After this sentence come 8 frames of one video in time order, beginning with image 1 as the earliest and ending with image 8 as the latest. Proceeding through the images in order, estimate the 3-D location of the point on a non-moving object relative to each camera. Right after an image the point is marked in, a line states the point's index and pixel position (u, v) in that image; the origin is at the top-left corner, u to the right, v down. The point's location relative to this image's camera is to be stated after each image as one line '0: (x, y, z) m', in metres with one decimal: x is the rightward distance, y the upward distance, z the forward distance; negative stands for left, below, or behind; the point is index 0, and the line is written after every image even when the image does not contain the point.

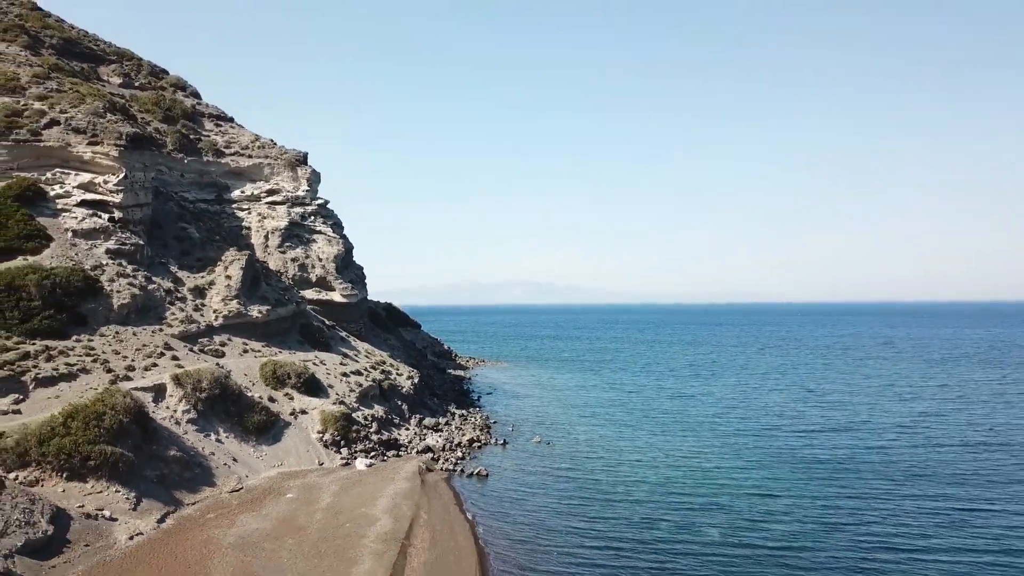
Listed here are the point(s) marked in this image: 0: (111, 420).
0: (-8.0, -2.5, +15.8) m
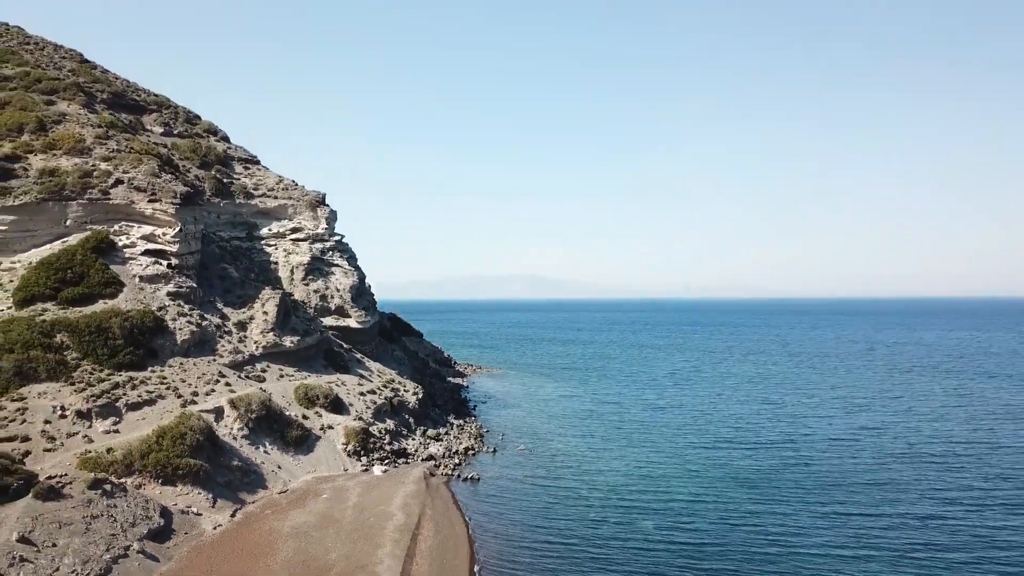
0: (-8.4, -3.8, +20.7) m
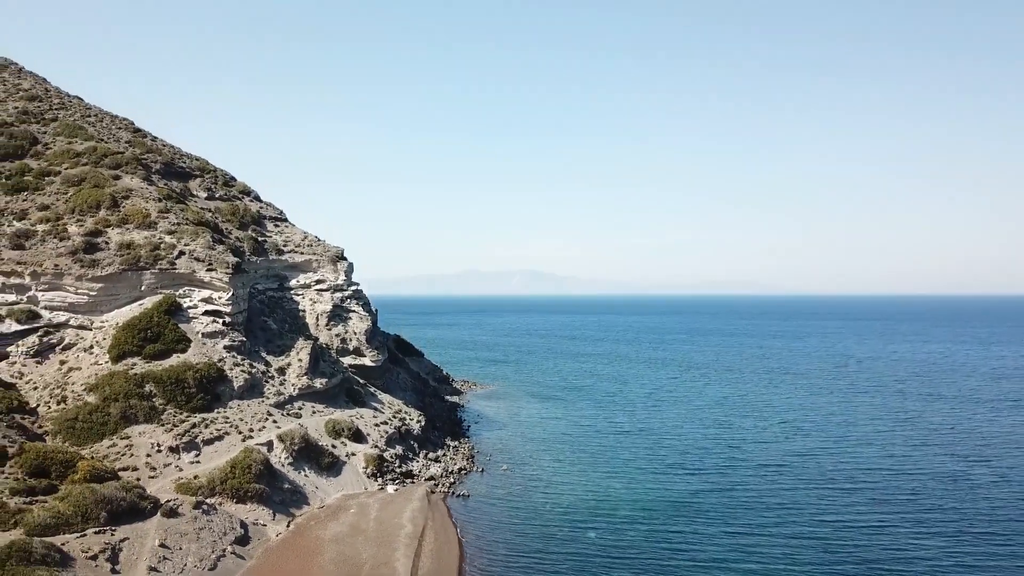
0: (-9.1, -6.3, +28.0) m
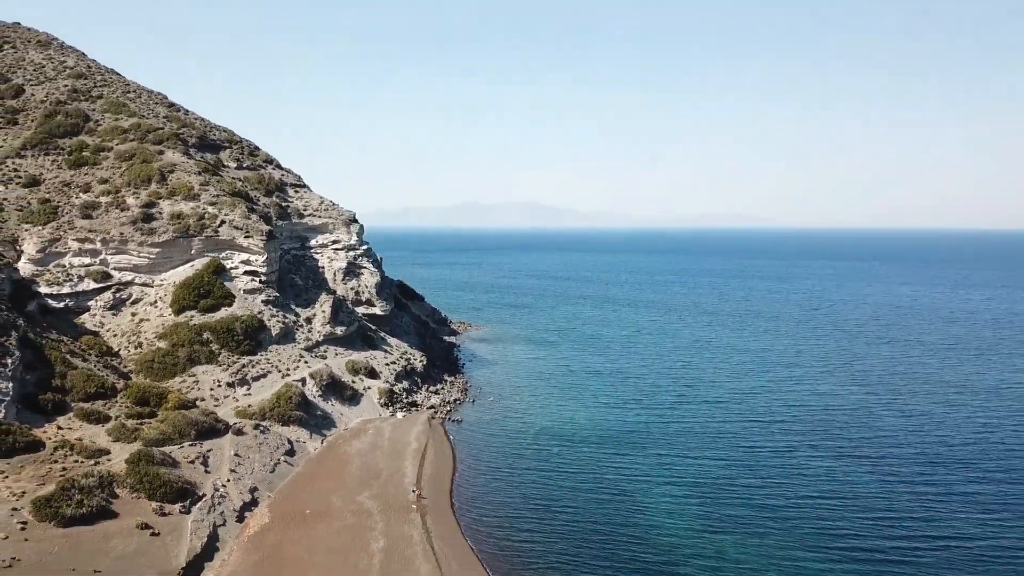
0: (-9.9, -5.0, +35.9) m
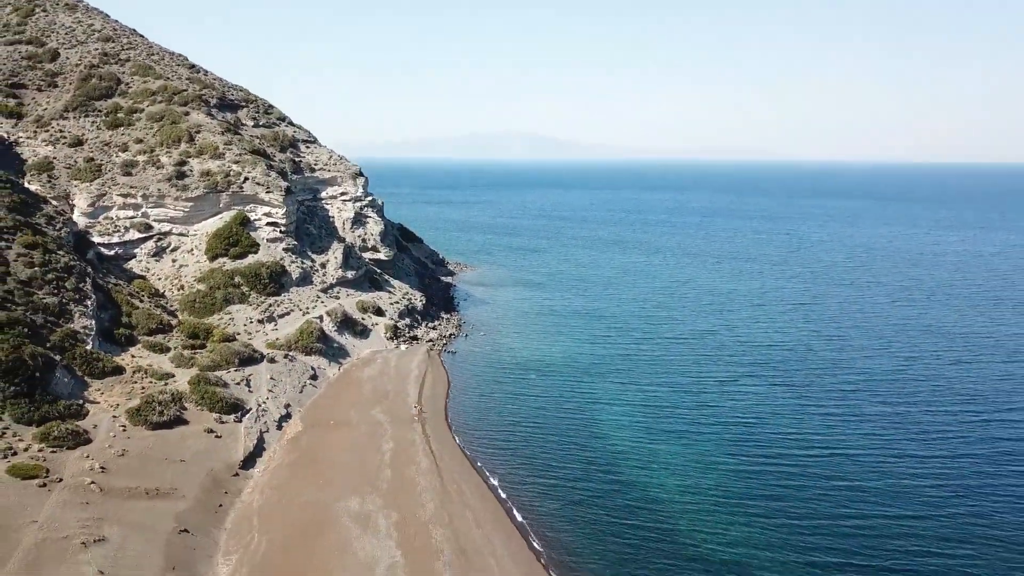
0: (-10.7, -2.4, +42.8) m
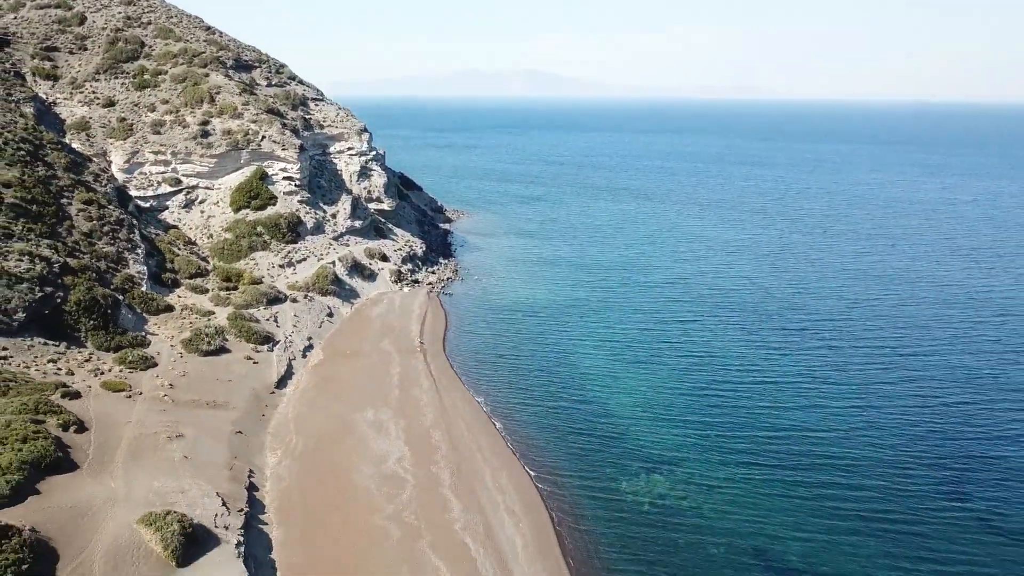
0: (-11.3, +0.7, +49.0) m
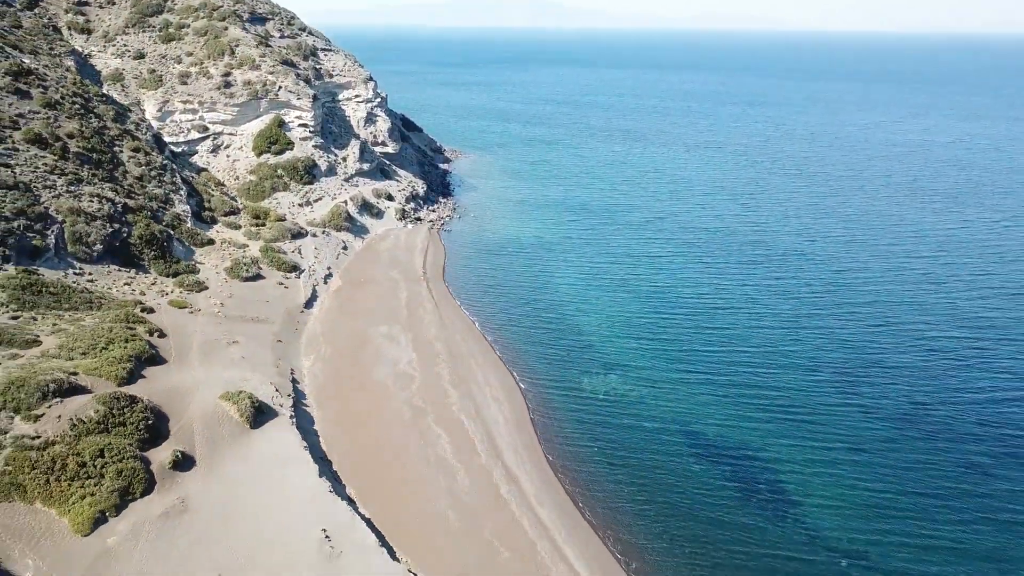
0: (-12.0, +5.2, +55.8) m
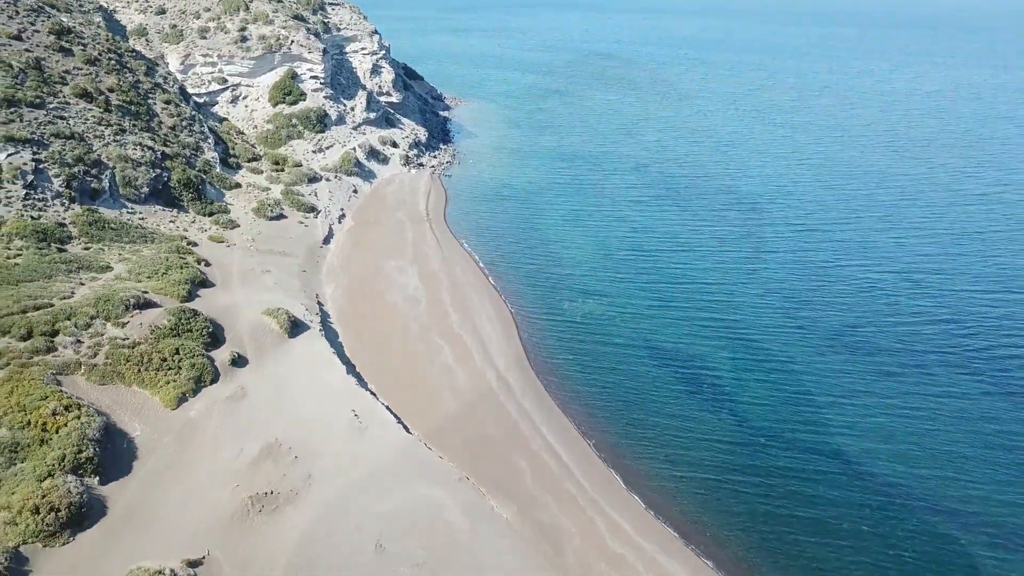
0: (-12.3, +9.9, +61.3) m
